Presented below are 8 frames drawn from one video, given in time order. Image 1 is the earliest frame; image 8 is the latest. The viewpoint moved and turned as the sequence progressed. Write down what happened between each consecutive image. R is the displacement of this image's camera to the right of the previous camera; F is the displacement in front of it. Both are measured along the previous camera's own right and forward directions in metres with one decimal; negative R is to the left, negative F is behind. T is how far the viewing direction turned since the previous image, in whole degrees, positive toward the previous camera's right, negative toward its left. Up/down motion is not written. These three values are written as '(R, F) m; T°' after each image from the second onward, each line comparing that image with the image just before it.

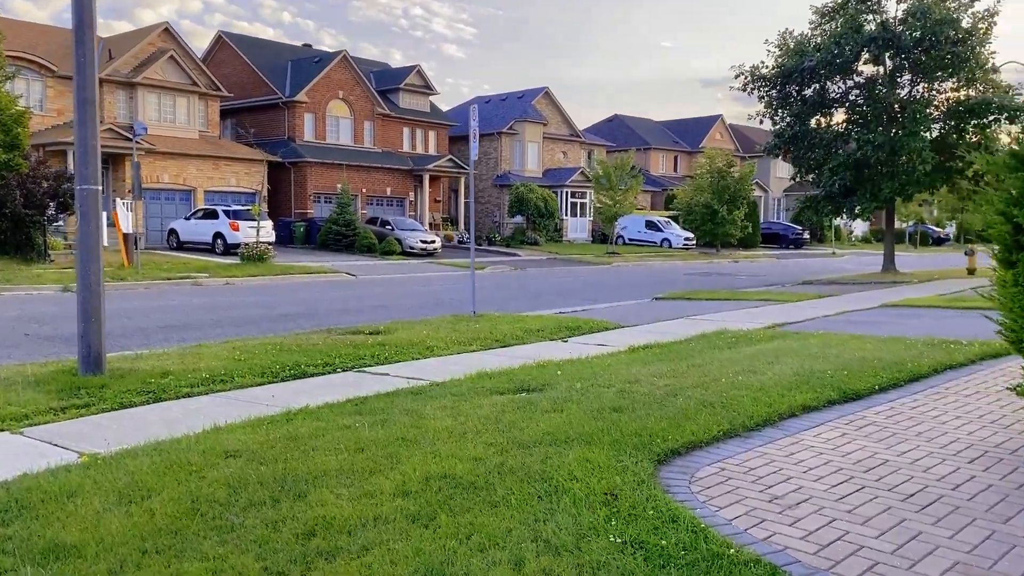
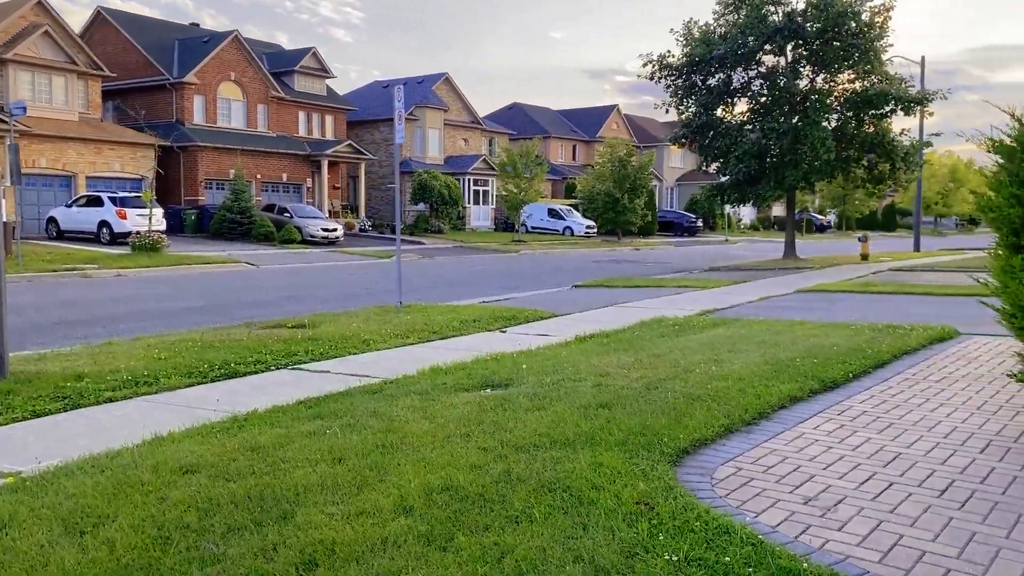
(-0.5, +0.5) m; +7°
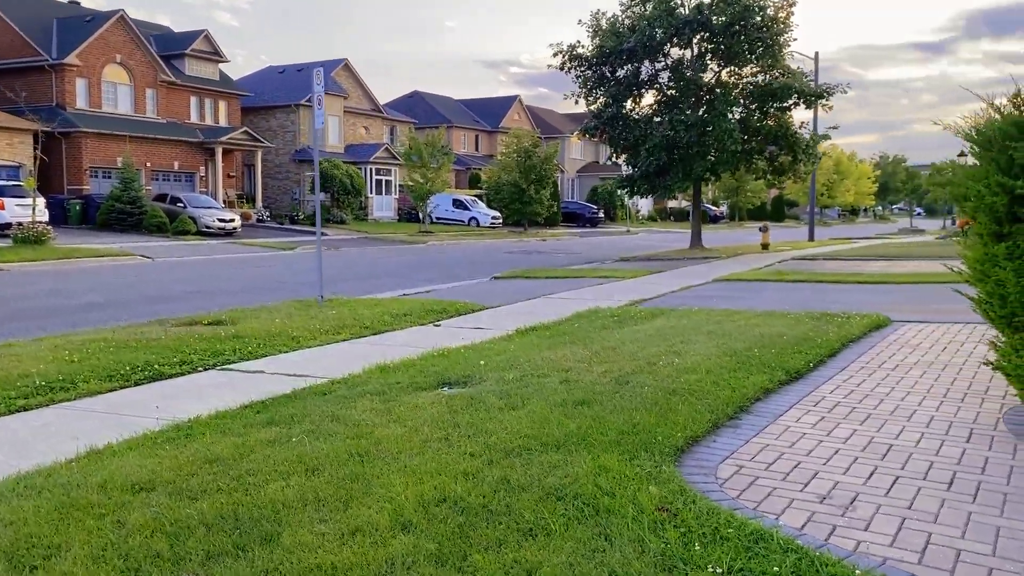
(-0.4, +0.3) m; +7°
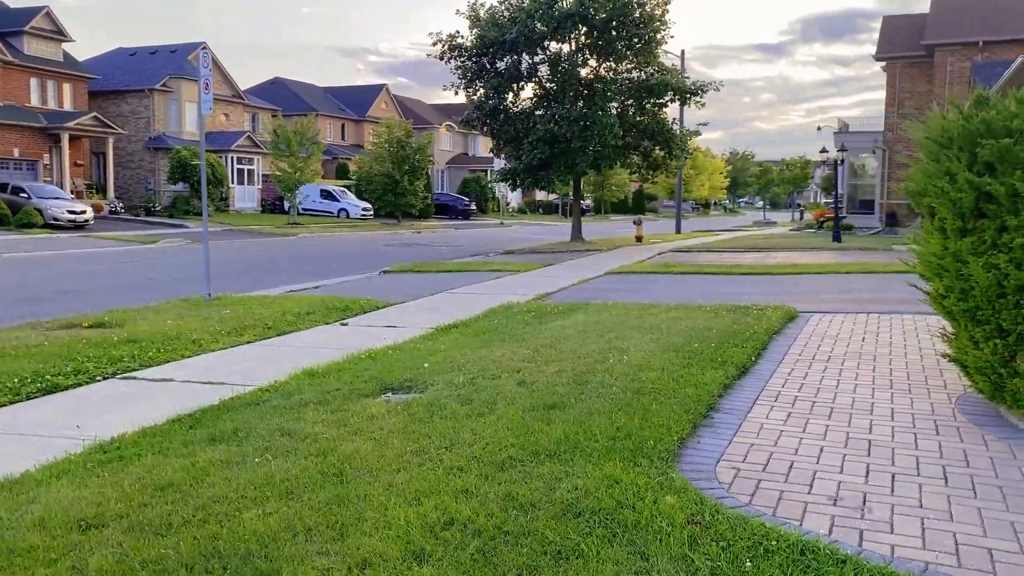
(-0.6, +0.3) m; +9°
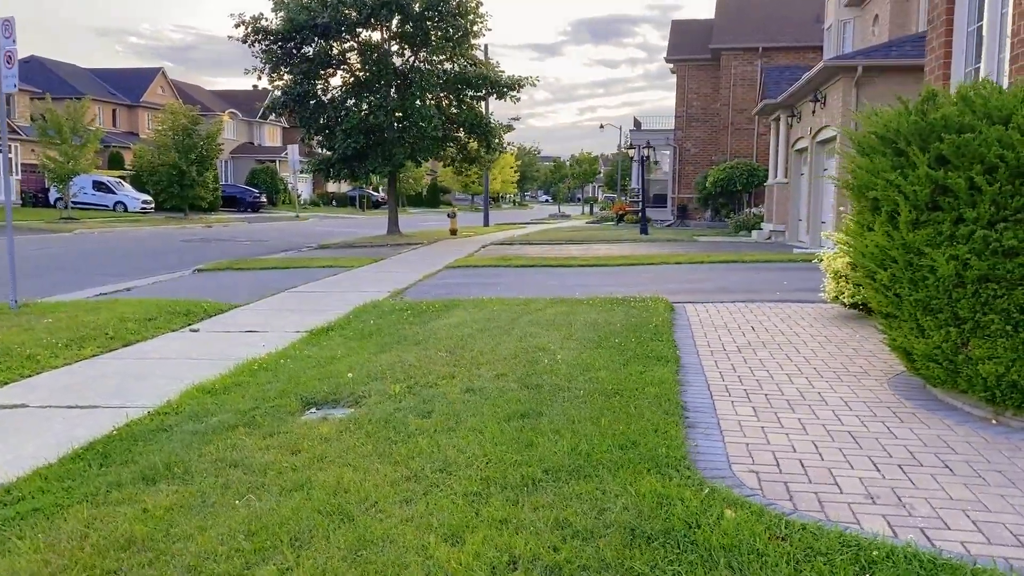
(-0.9, +0.5) m; +14°
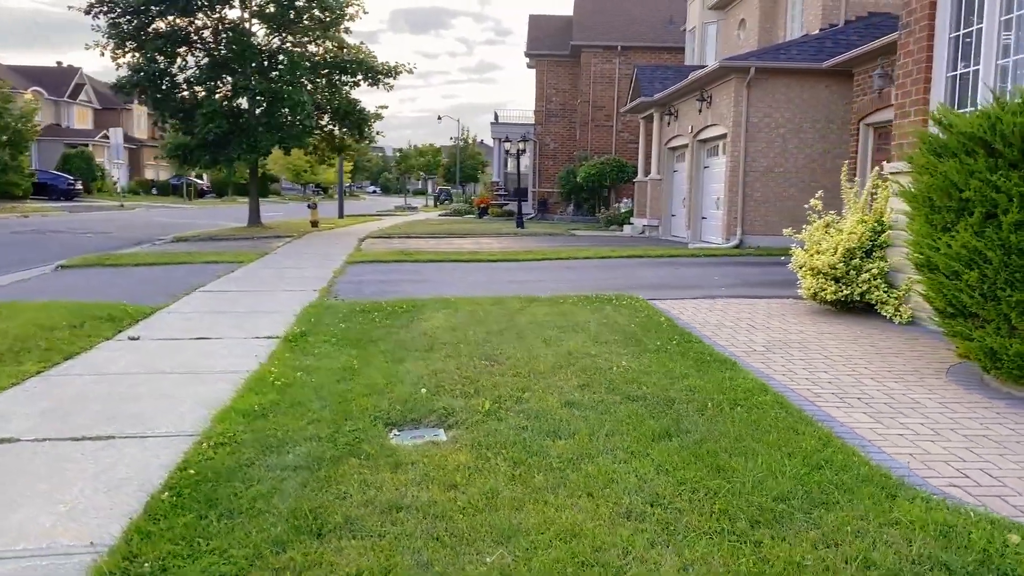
(-1.5, +0.6) m; +11°
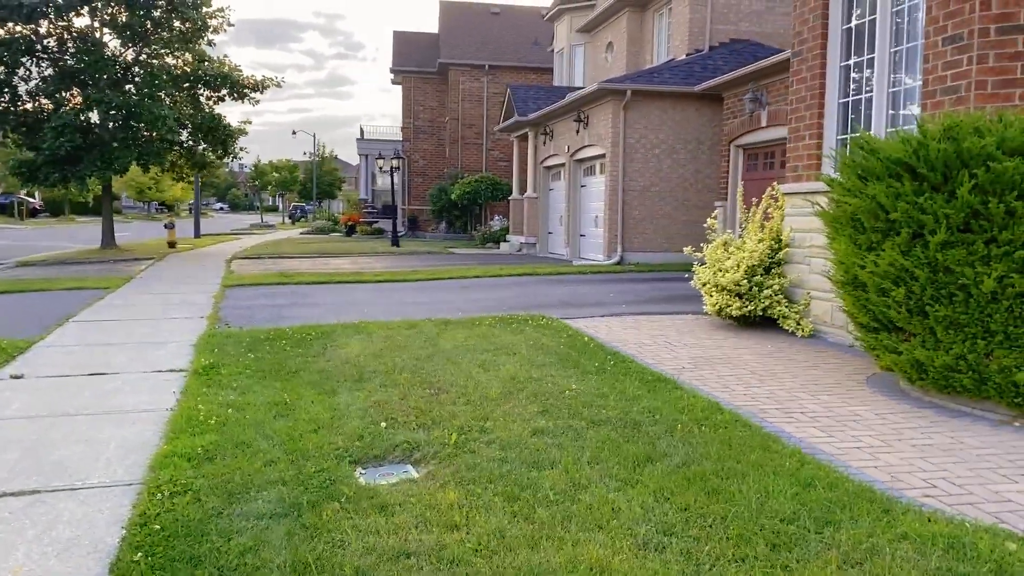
(-0.6, +0.2) m; +9°
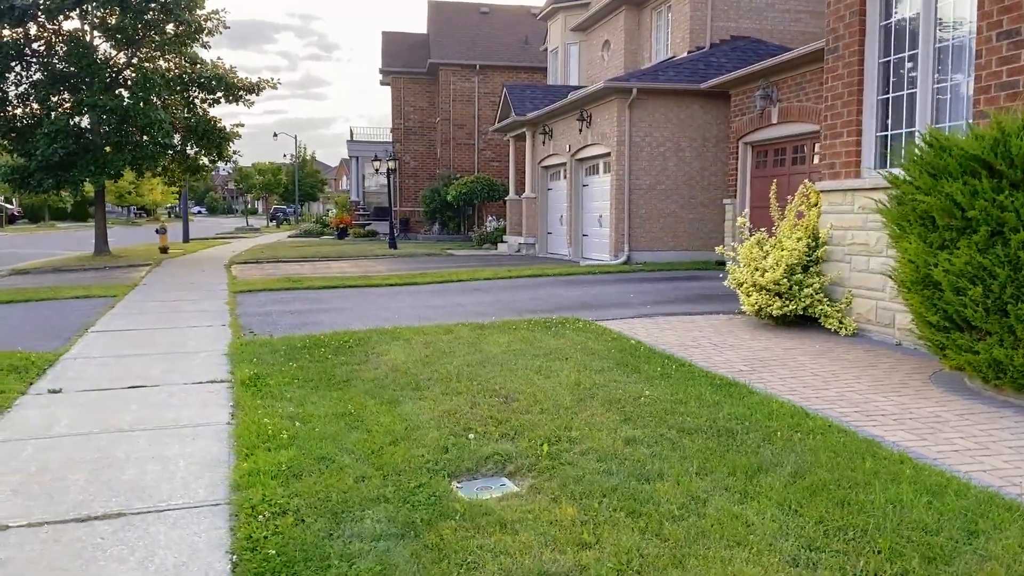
(-0.6, +0.1) m; +1°
